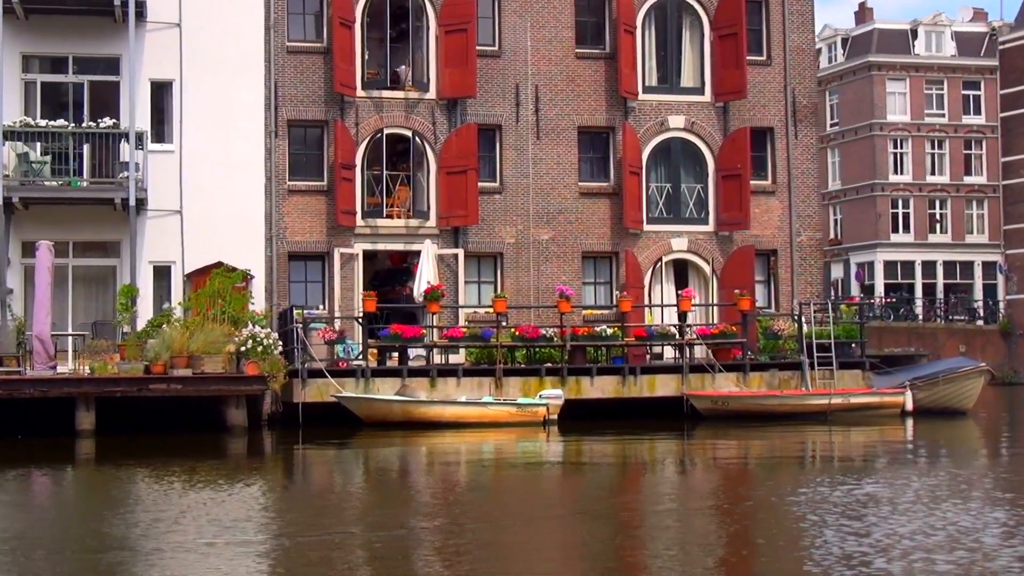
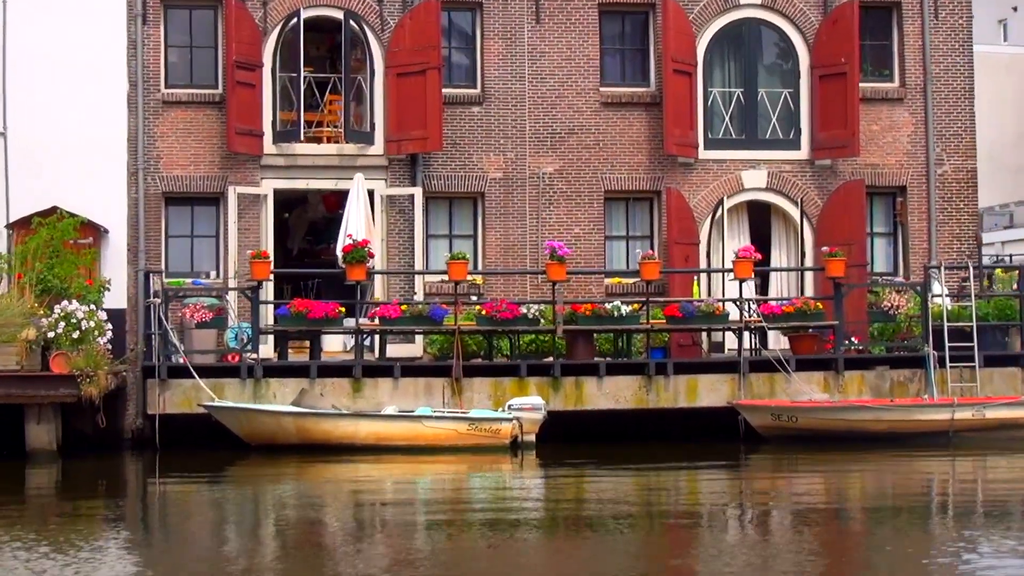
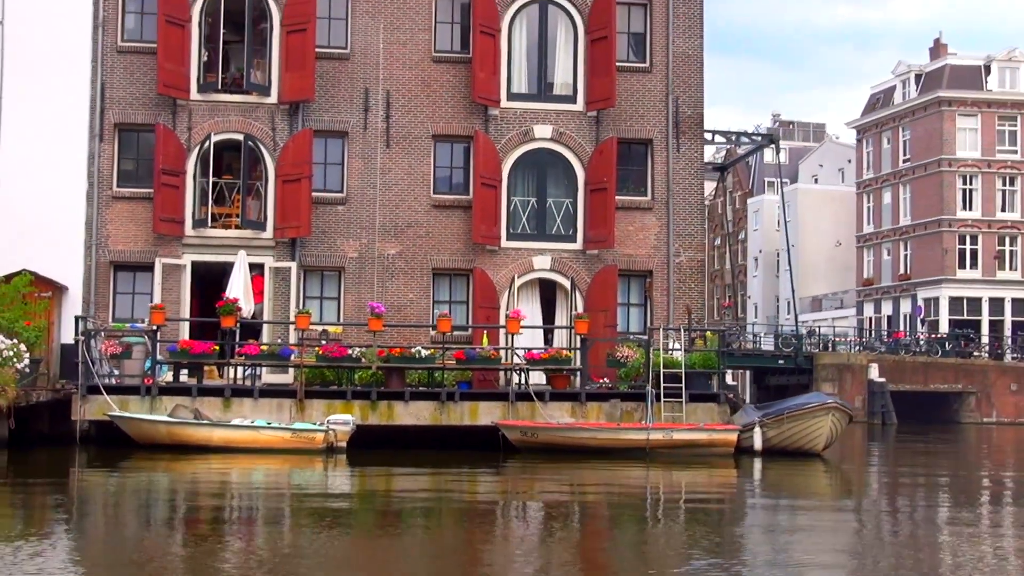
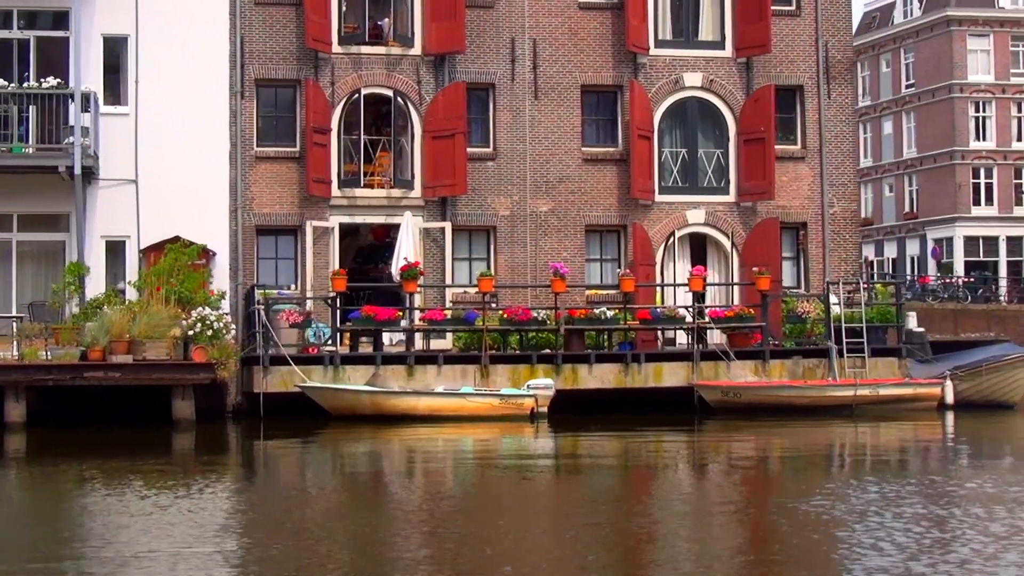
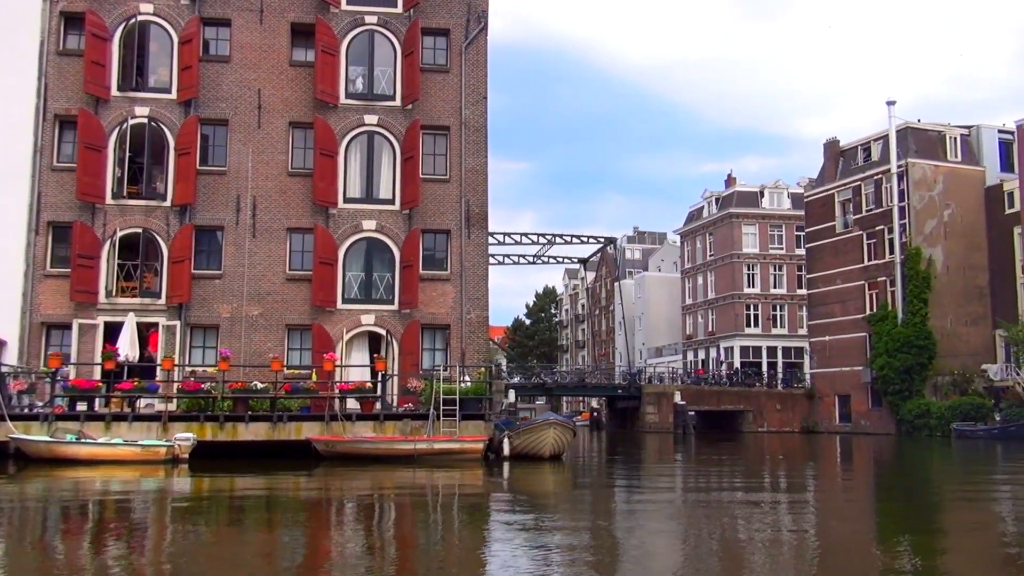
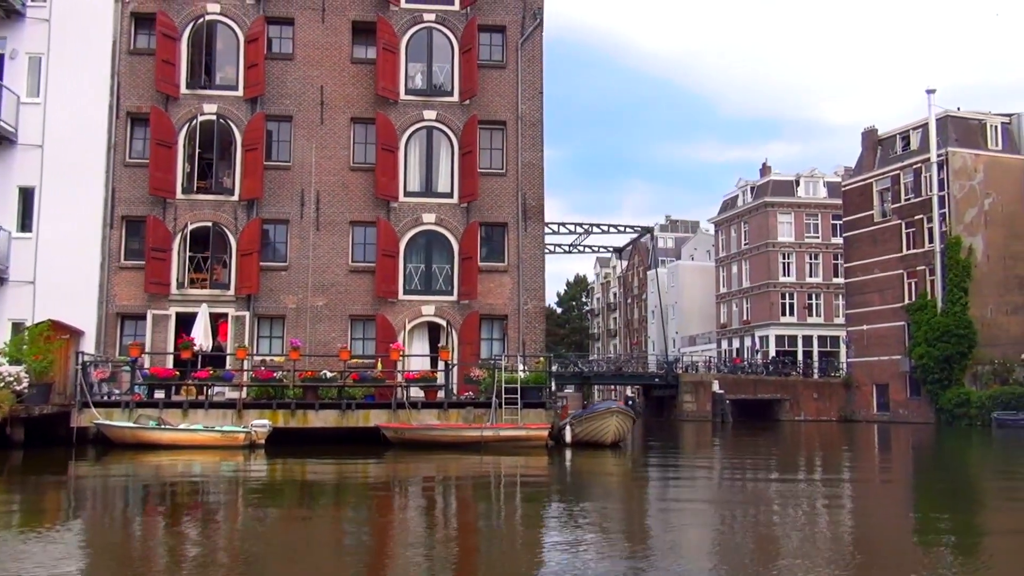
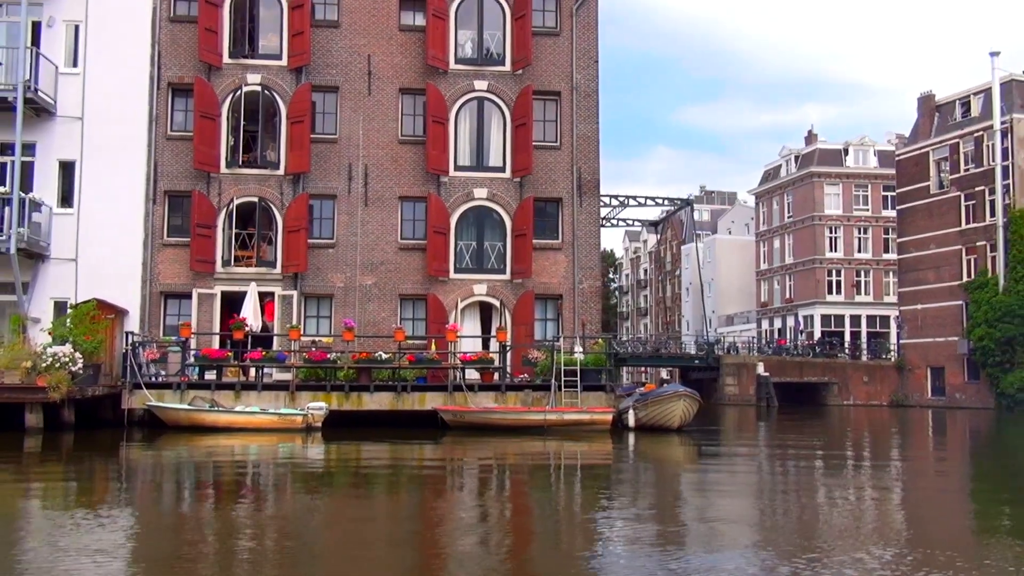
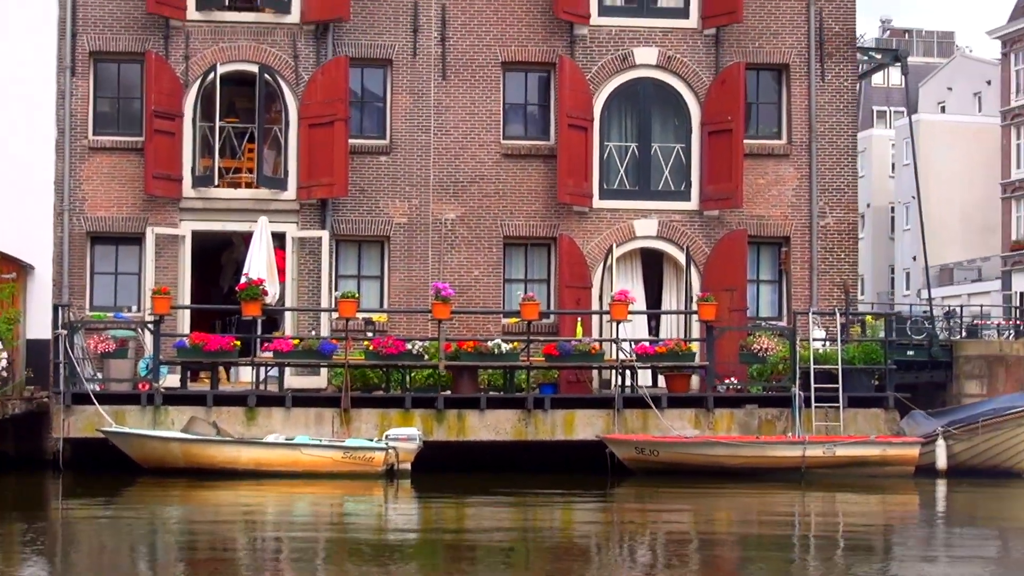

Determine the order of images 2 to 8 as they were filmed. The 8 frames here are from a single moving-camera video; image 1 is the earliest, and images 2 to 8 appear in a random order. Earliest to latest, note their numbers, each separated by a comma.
4, 2, 8, 3, 7, 6, 5
